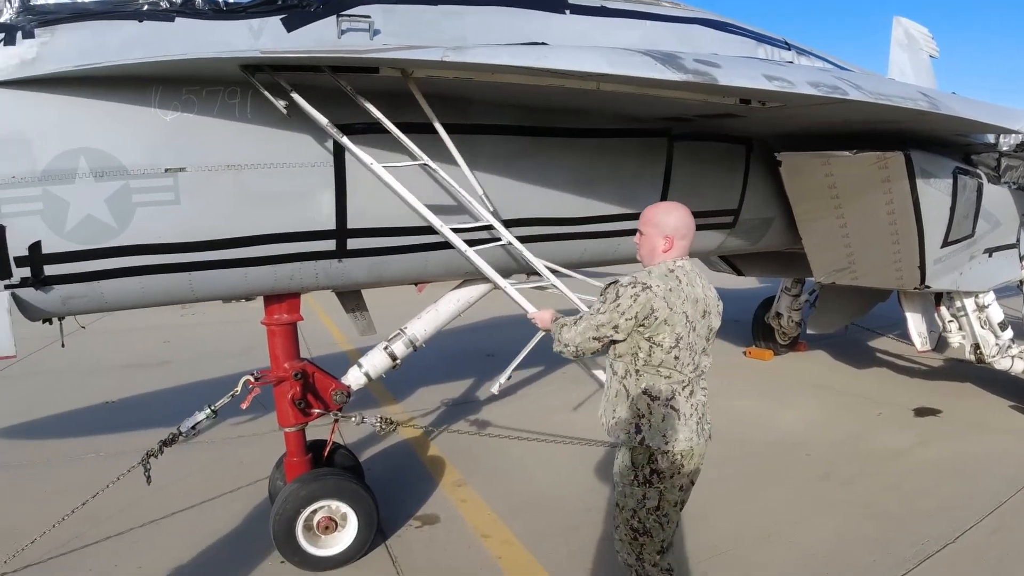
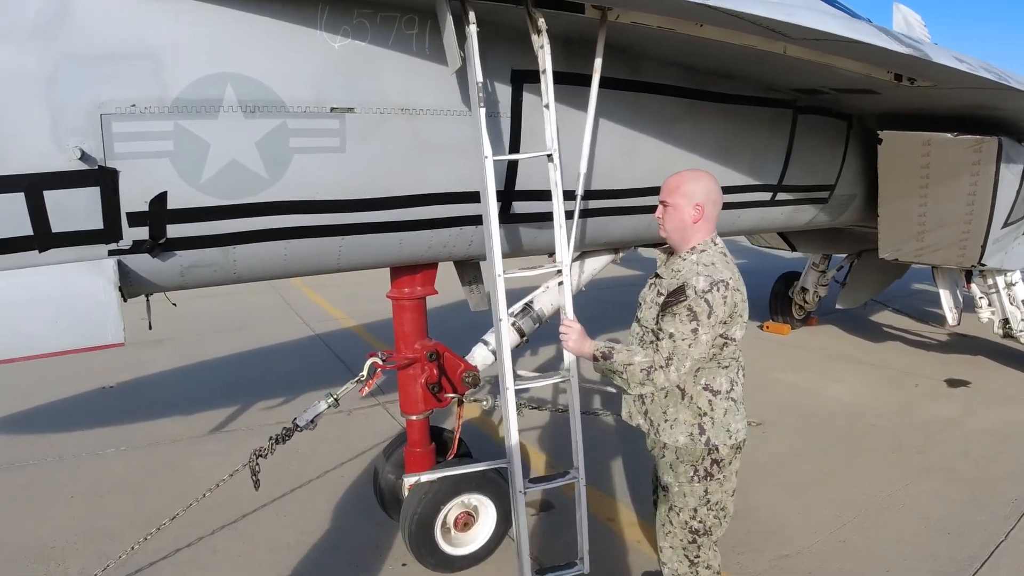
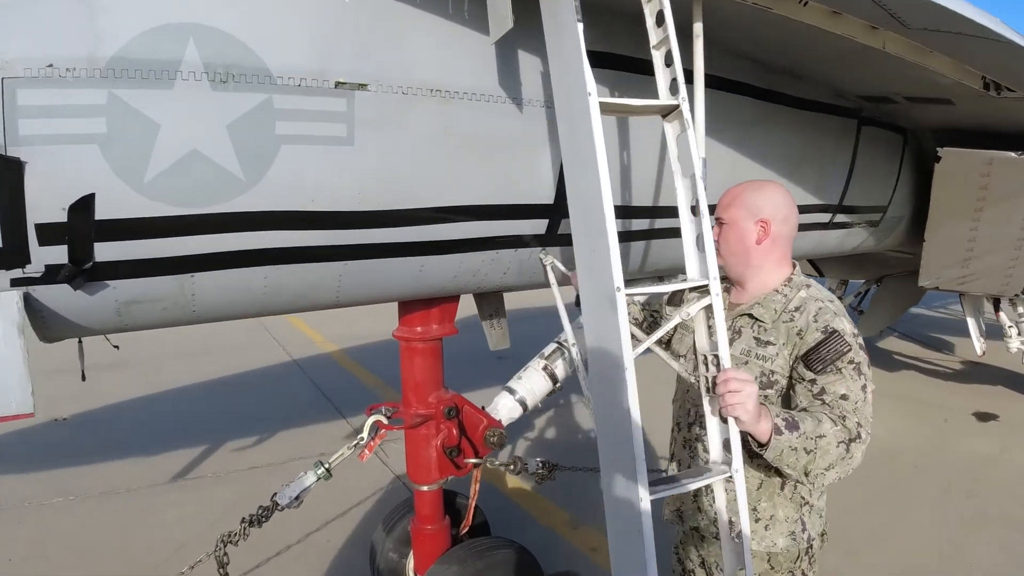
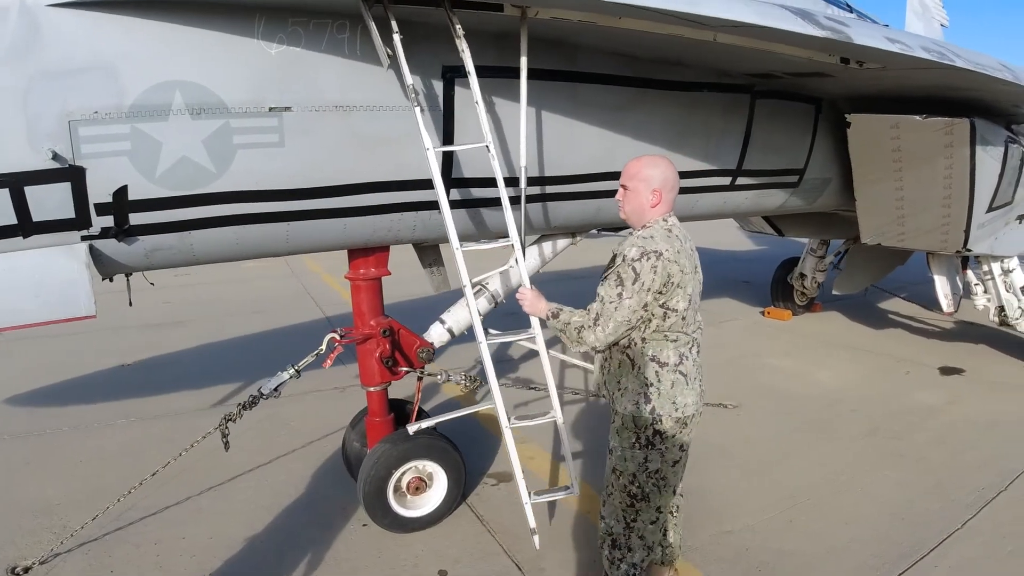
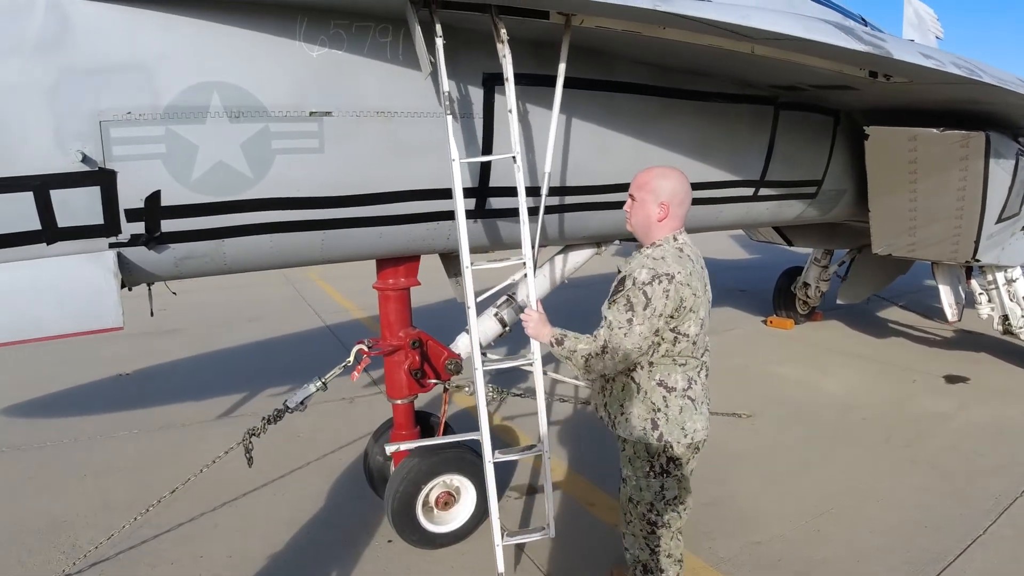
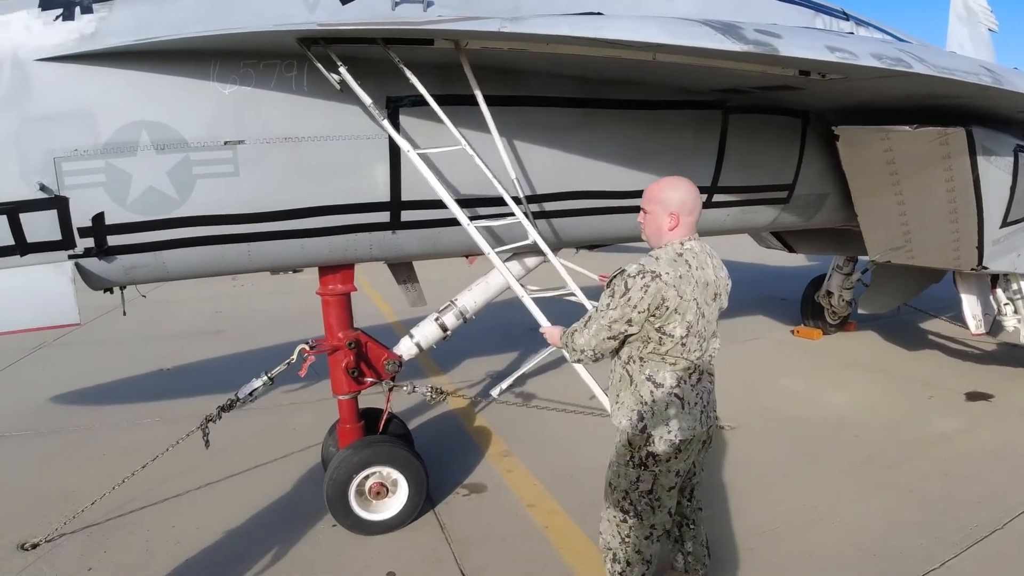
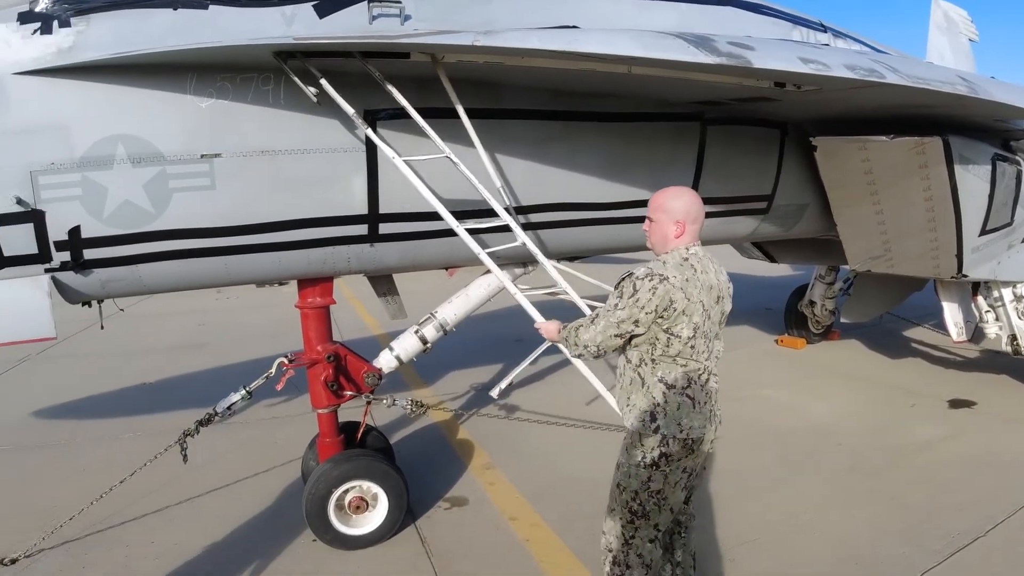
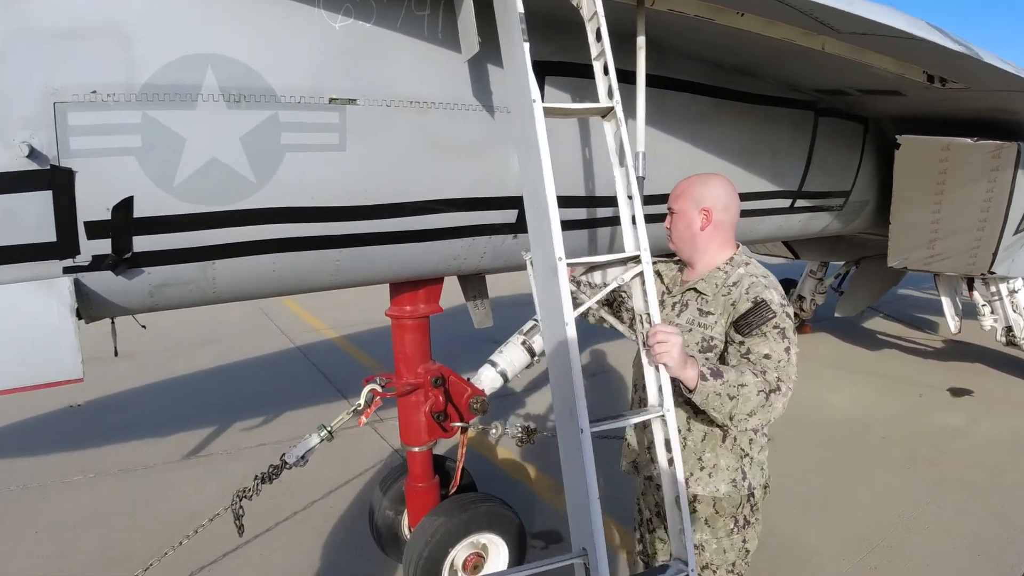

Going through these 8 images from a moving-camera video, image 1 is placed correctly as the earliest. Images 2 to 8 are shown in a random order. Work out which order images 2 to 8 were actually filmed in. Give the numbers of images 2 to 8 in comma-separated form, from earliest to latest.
7, 6, 4, 5, 2, 8, 3
